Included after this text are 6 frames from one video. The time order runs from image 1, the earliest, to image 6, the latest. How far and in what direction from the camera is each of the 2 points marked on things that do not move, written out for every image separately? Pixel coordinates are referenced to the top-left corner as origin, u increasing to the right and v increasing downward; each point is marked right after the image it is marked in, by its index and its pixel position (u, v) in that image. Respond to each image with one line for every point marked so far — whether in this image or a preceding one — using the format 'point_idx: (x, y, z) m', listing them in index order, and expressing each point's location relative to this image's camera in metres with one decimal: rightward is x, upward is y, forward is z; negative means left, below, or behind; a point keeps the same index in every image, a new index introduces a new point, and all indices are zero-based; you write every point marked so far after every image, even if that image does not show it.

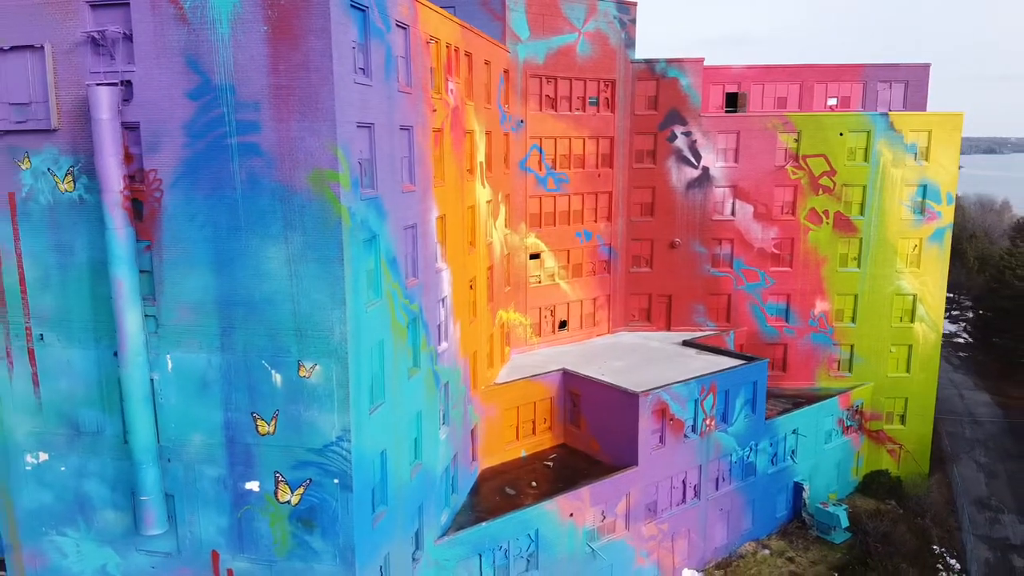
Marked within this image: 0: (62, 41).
0: (-10.0, +5.5, +17.1) m
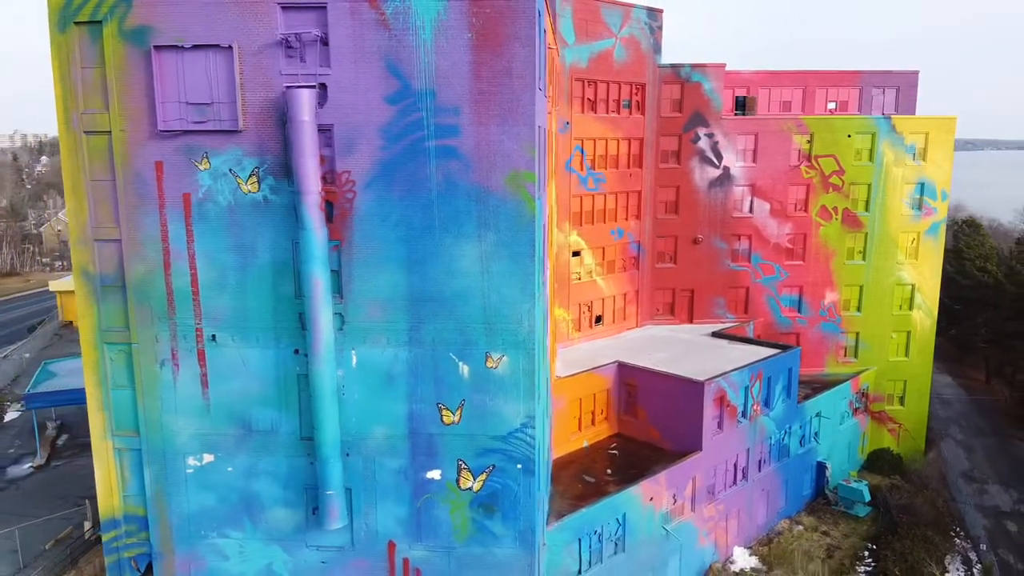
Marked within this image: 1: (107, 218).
0: (-5.9, +5.6, +17.3) m
1: (-9.7, +1.7, +18.3) m
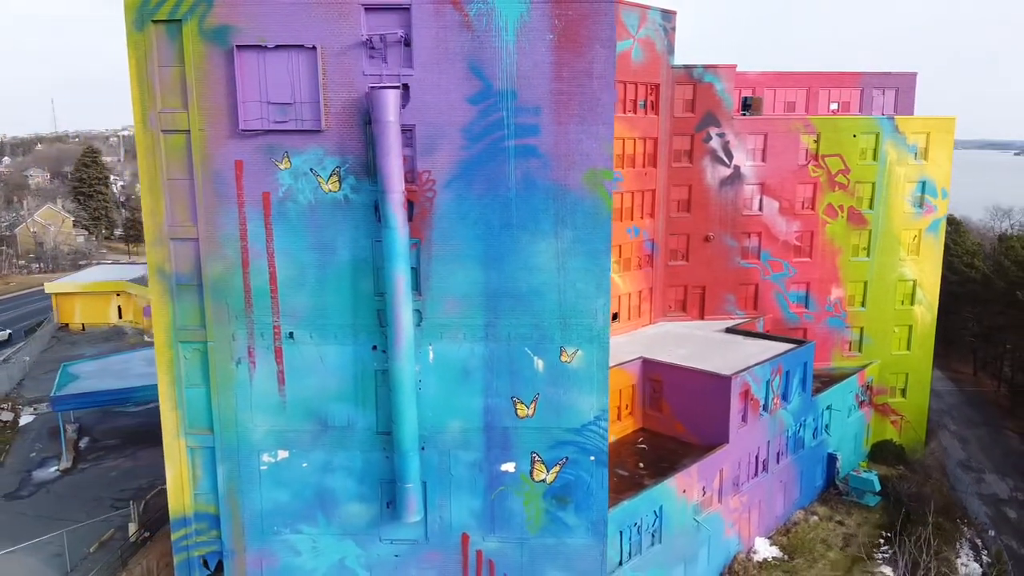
0: (-4.1, +5.6, +17.5) m
1: (-7.9, +1.7, +18.4) m
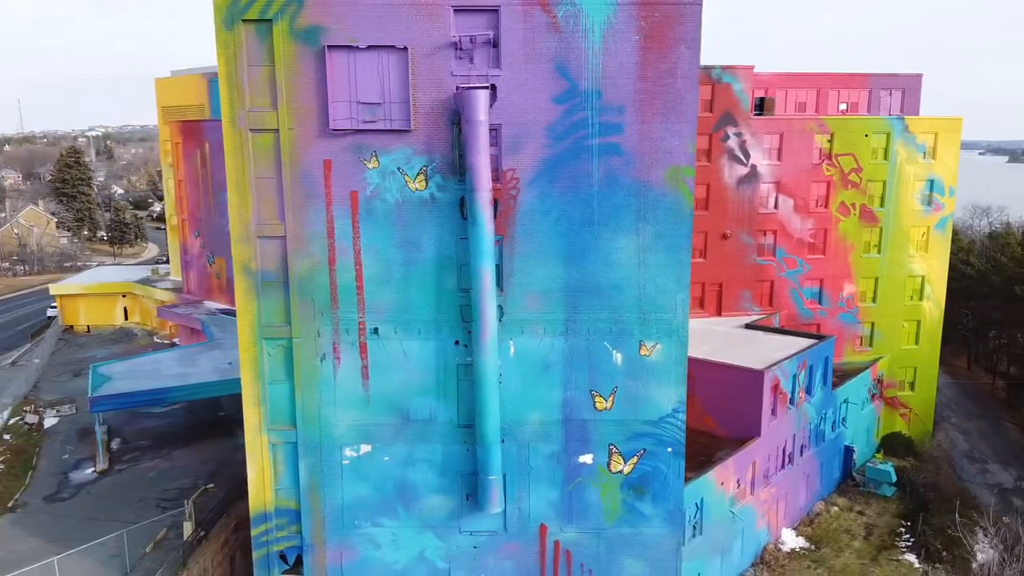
0: (-2.1, +5.7, +17.8) m
1: (-5.9, +1.8, +18.6) m
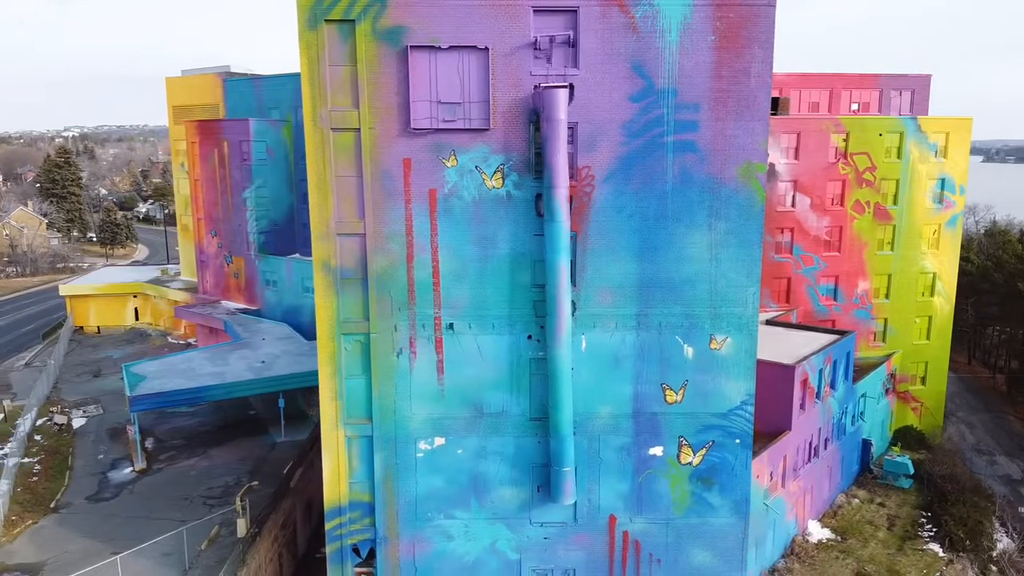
0: (-0.2, +5.8, +18.2) m
1: (-4.0, +1.8, +18.8) m
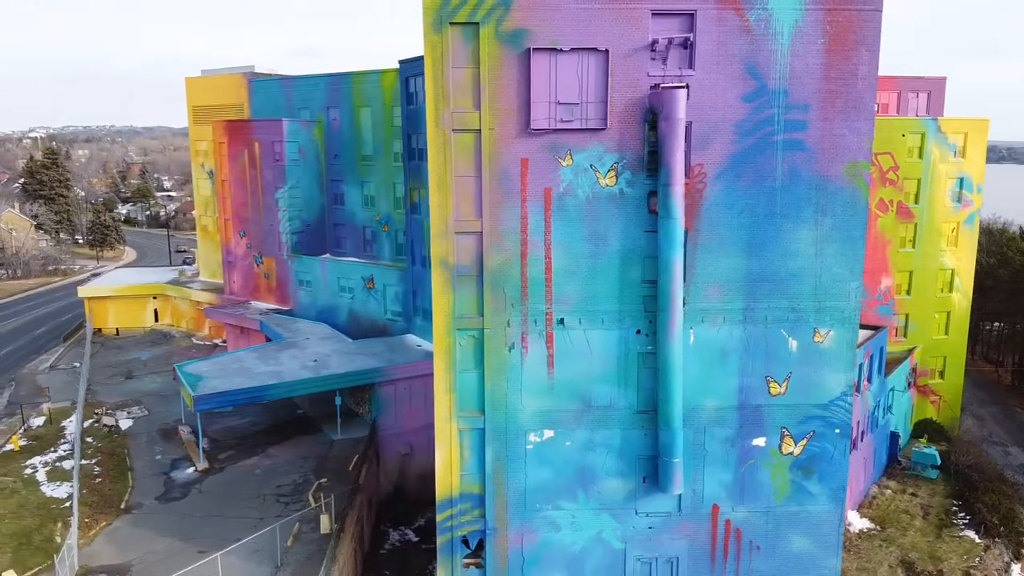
0: (+2.7, +5.9, +18.7) m
1: (-1.1, +1.9, +19.2) m
